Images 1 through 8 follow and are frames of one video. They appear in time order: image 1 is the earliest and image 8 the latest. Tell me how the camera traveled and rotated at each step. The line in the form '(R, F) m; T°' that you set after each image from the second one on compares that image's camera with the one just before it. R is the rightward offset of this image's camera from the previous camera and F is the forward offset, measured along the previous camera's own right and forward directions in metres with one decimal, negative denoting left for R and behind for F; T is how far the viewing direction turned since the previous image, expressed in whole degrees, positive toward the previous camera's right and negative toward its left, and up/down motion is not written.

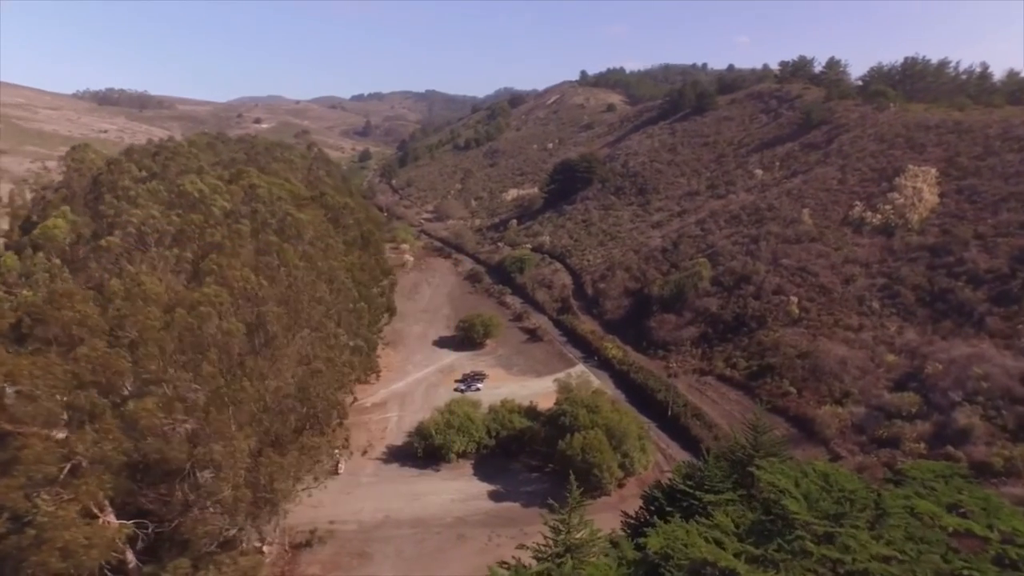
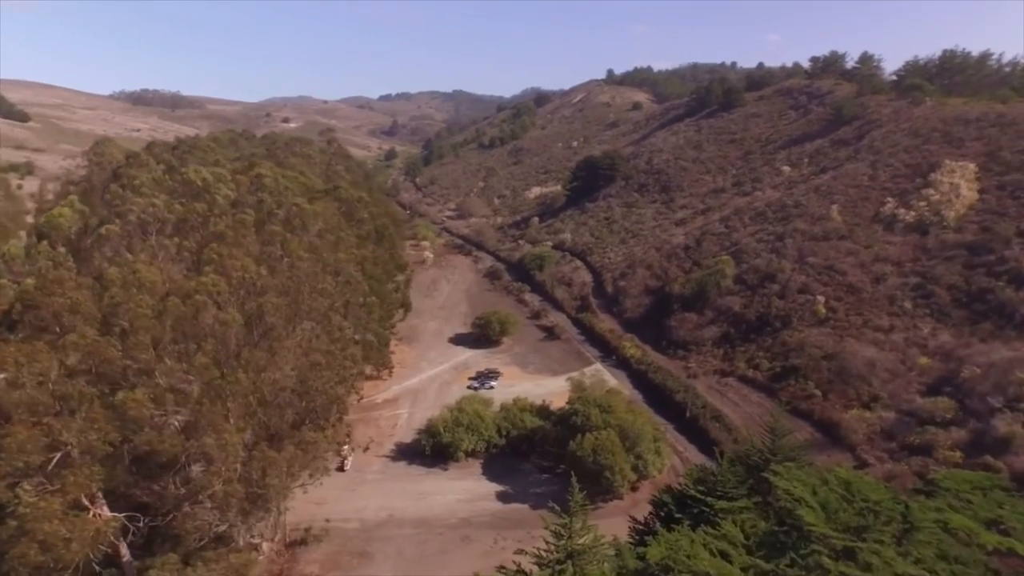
(+0.6, +1.1) m; -2°
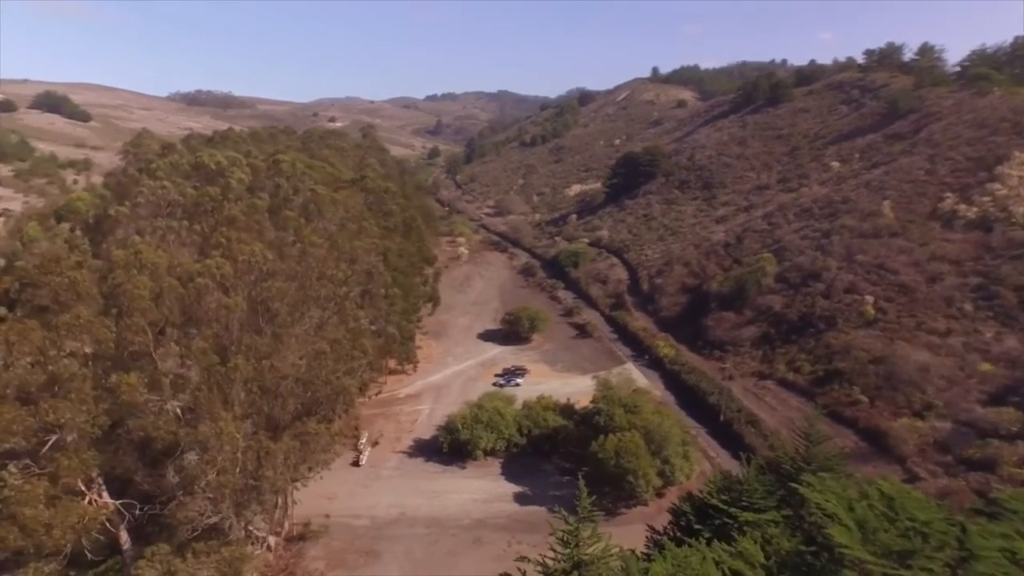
(+0.9, +1.5) m; -4°
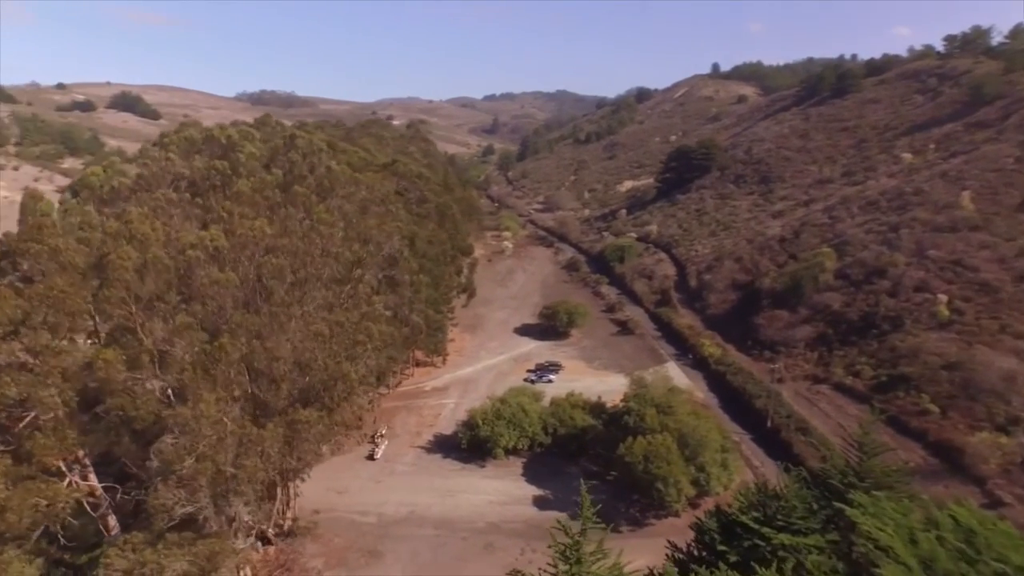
(+1.2, +2.2) m; -5°
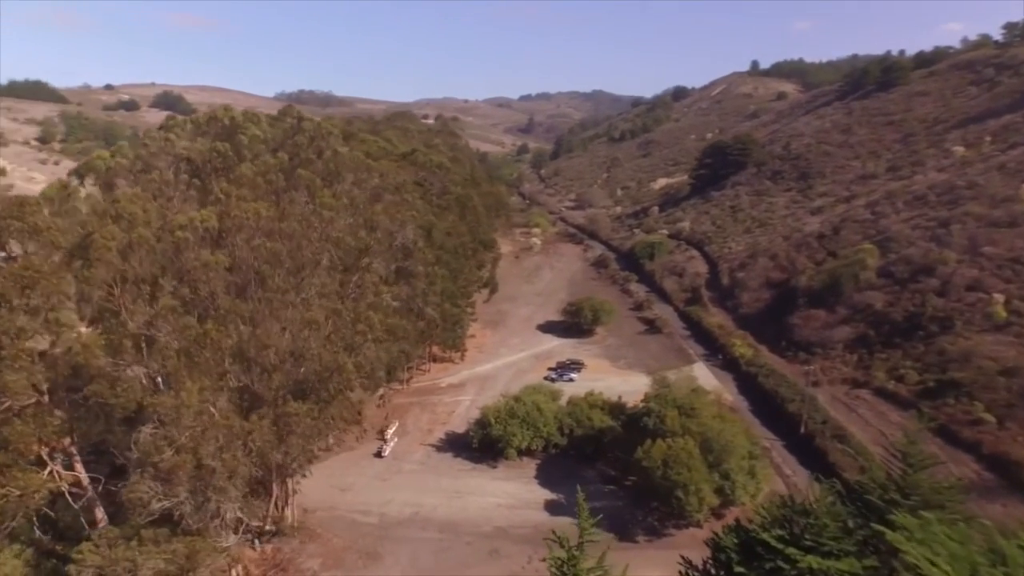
(+0.8, +1.5) m; -3°
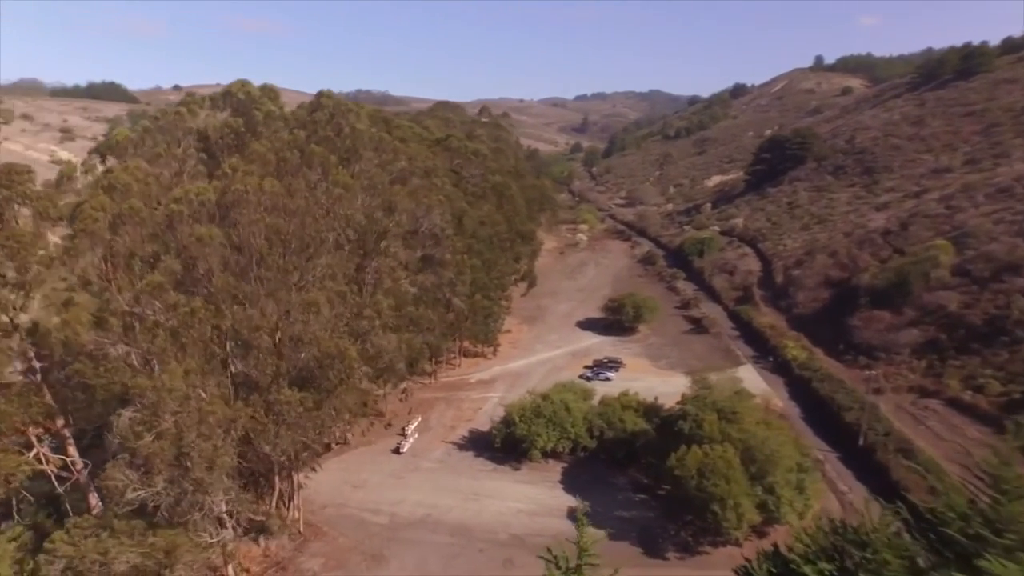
(+0.9, +1.9) m; -4°
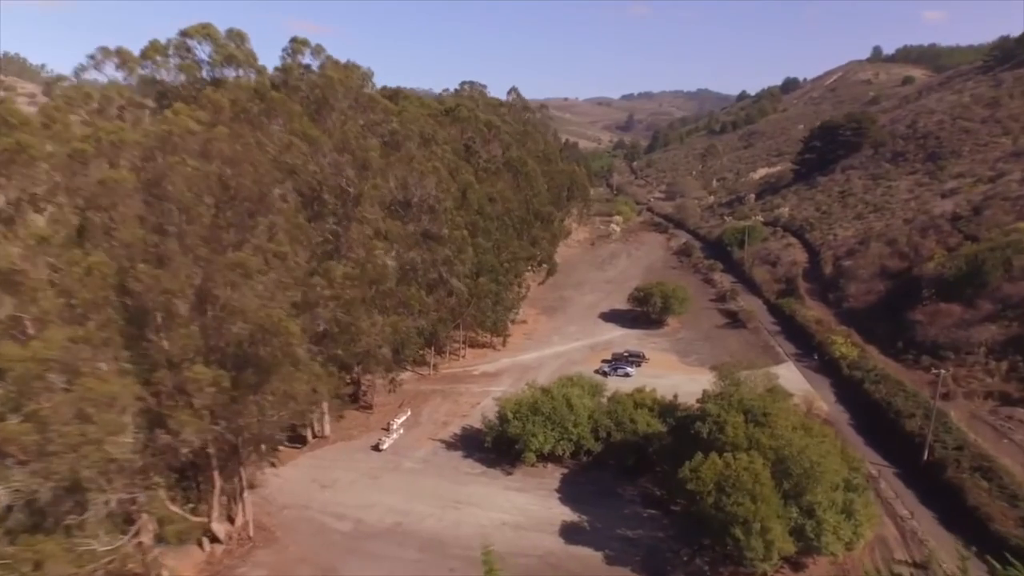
(+1.6, +3.6) m; -4°
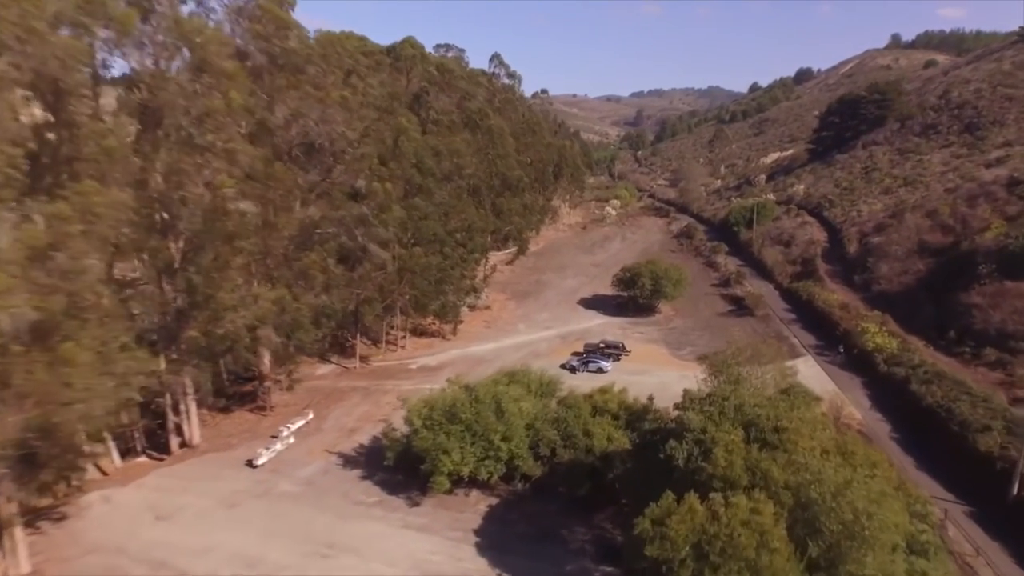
(+2.4, +6.4) m; -1°
